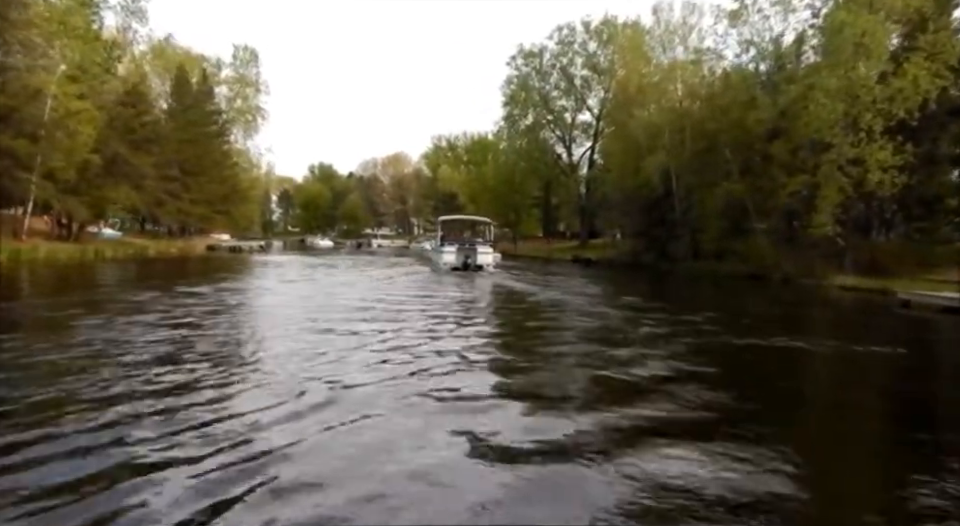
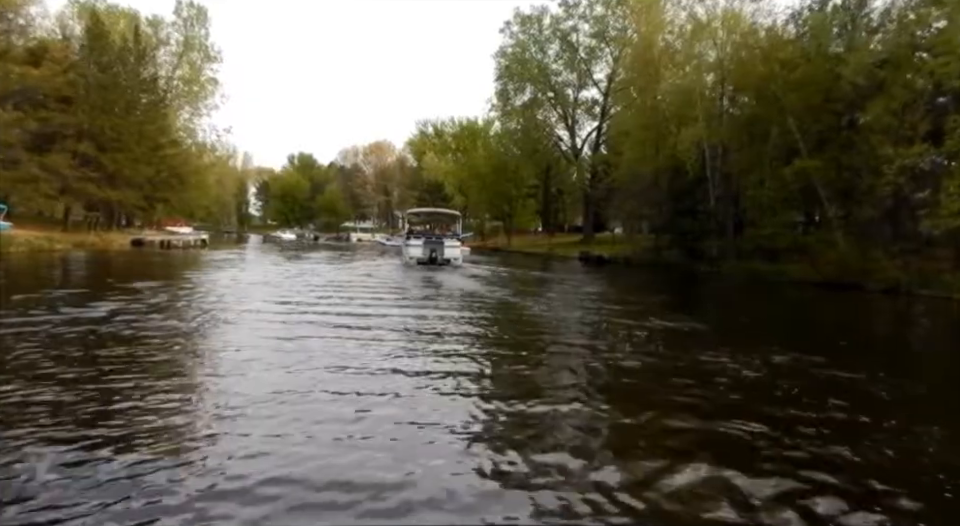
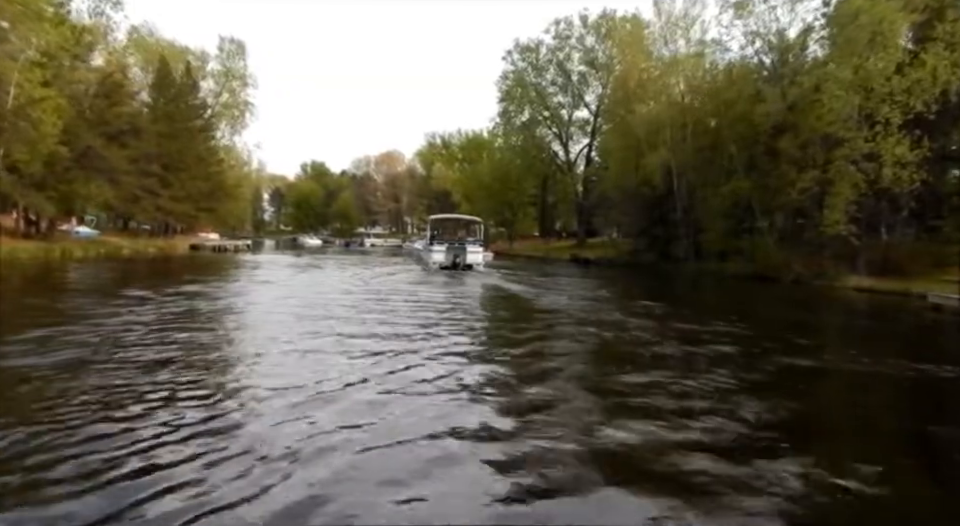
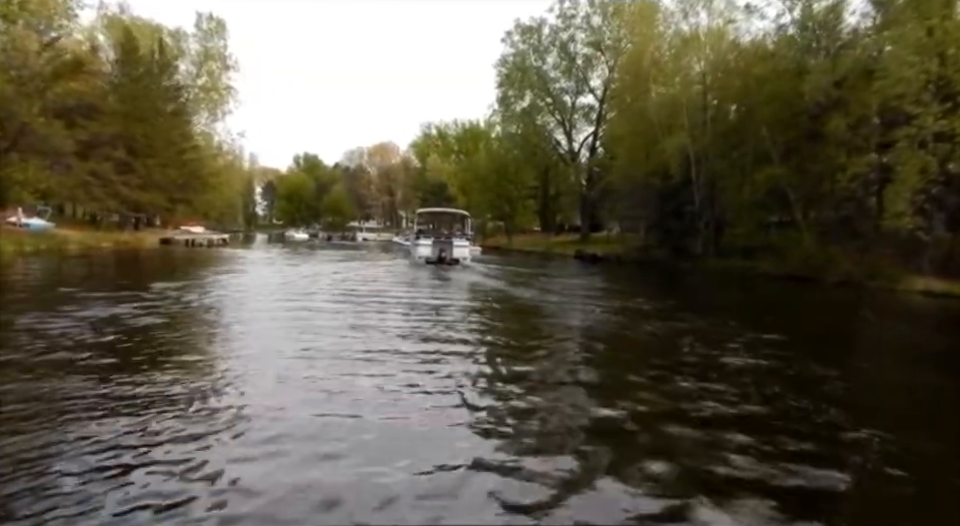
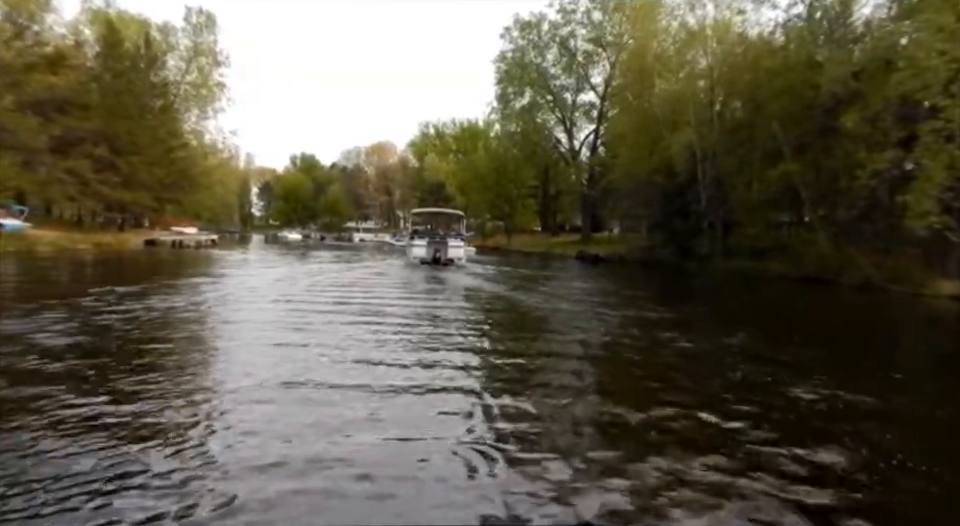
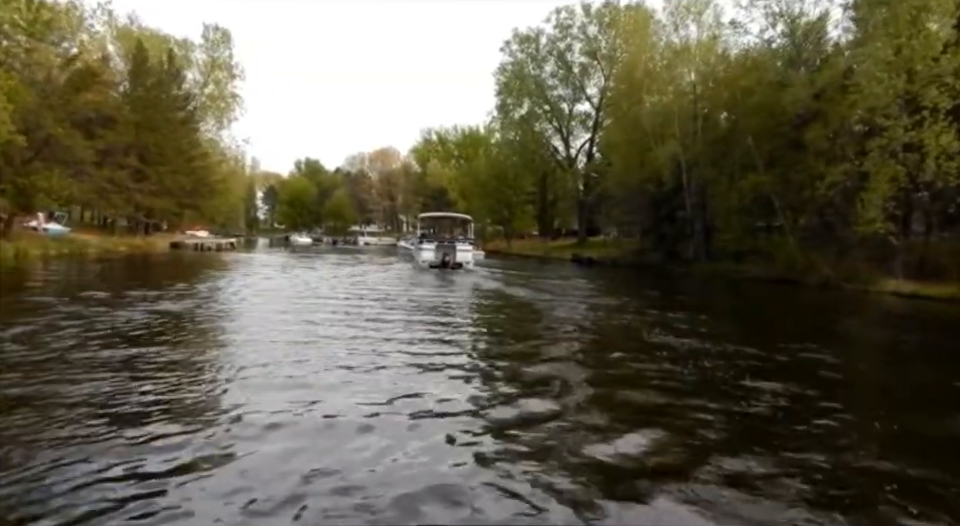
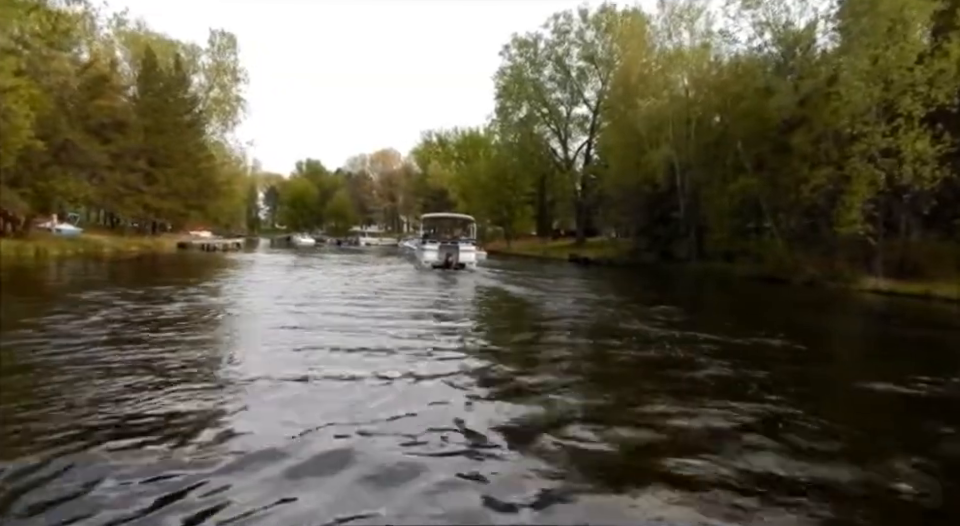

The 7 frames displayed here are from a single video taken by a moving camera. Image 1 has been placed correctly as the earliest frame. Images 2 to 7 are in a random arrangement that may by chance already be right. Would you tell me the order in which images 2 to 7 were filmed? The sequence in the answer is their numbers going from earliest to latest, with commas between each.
3, 7, 6, 4, 5, 2
